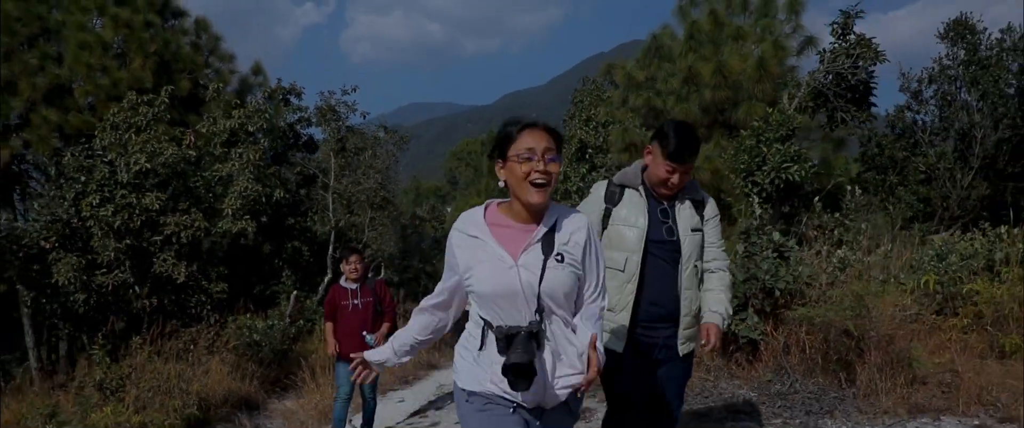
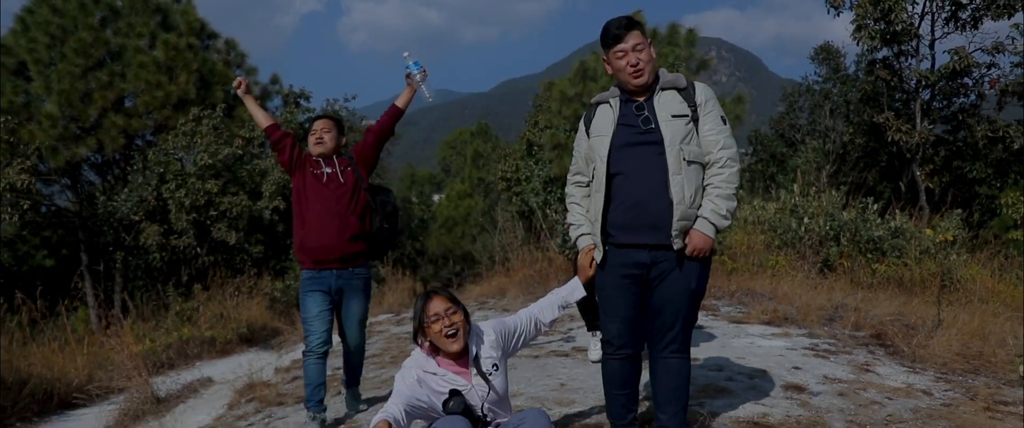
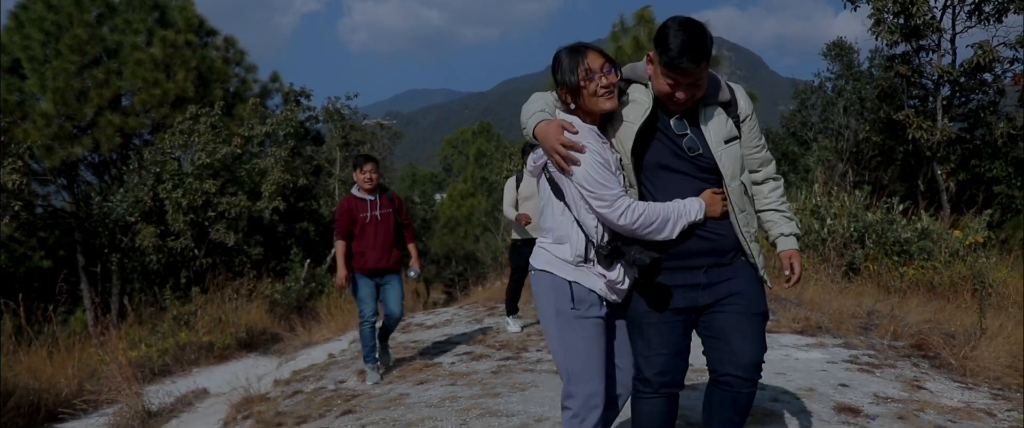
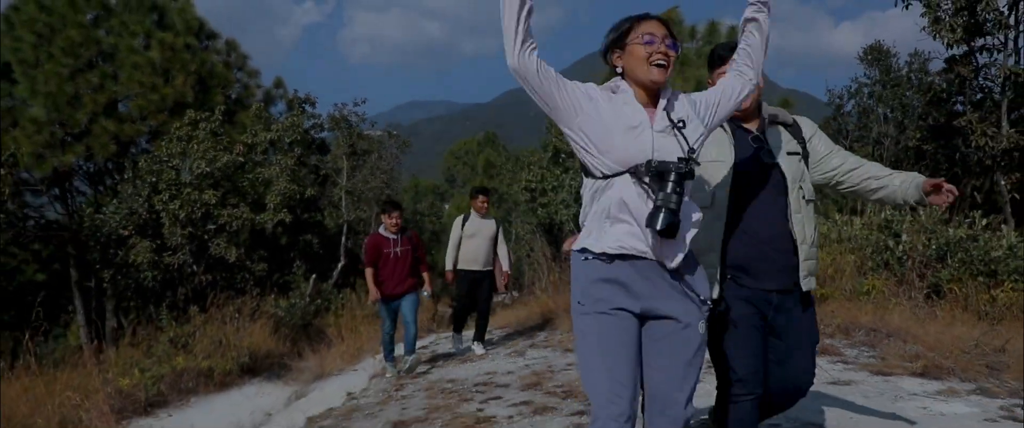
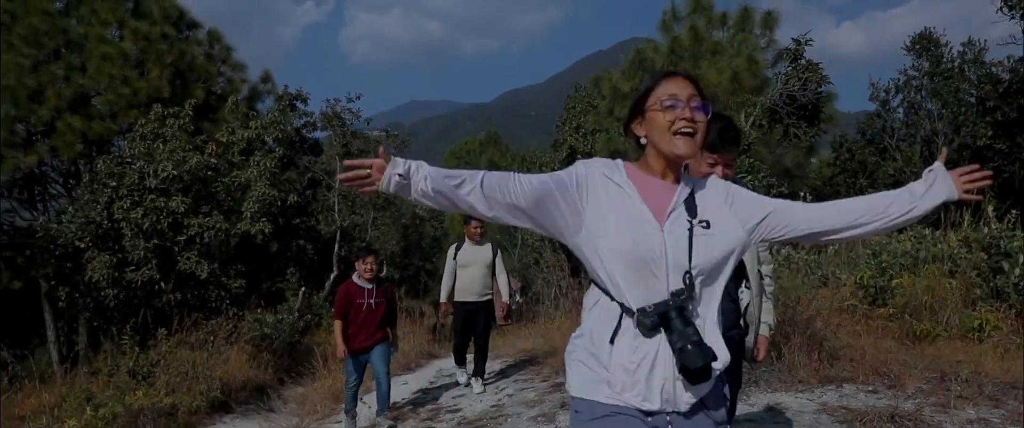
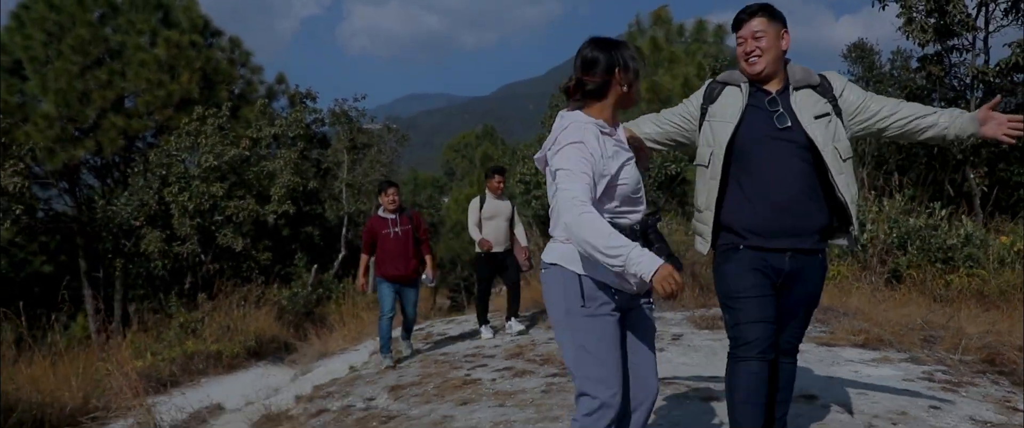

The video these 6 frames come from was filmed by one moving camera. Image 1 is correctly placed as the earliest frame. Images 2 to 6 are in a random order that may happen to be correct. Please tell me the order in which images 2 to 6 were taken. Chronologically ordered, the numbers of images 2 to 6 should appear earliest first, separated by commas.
5, 4, 6, 3, 2
